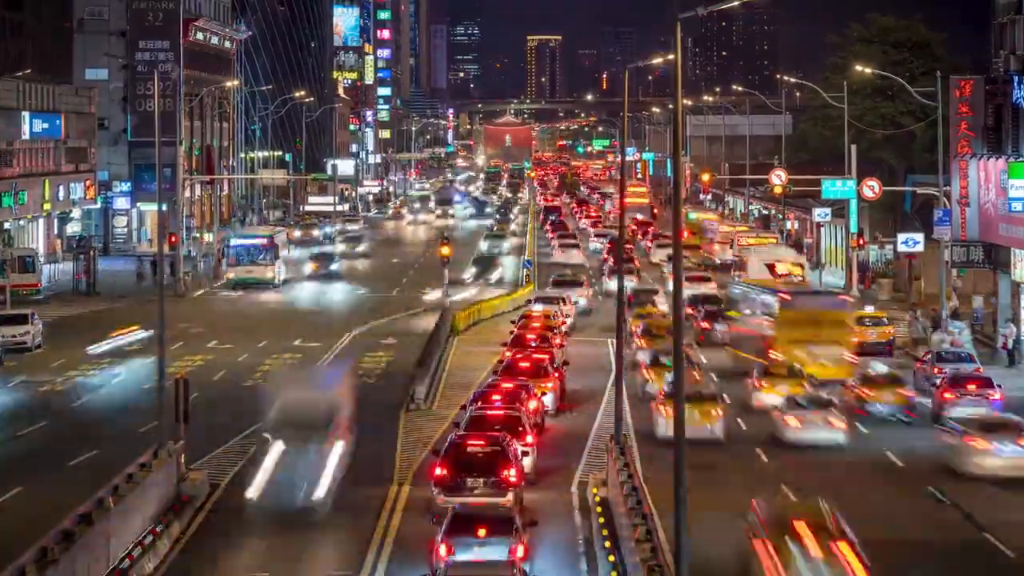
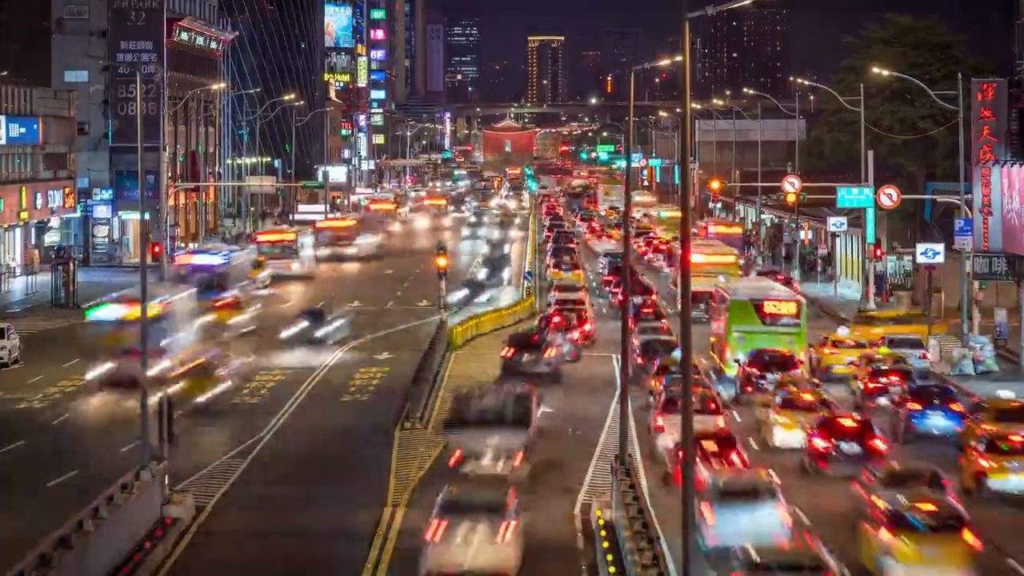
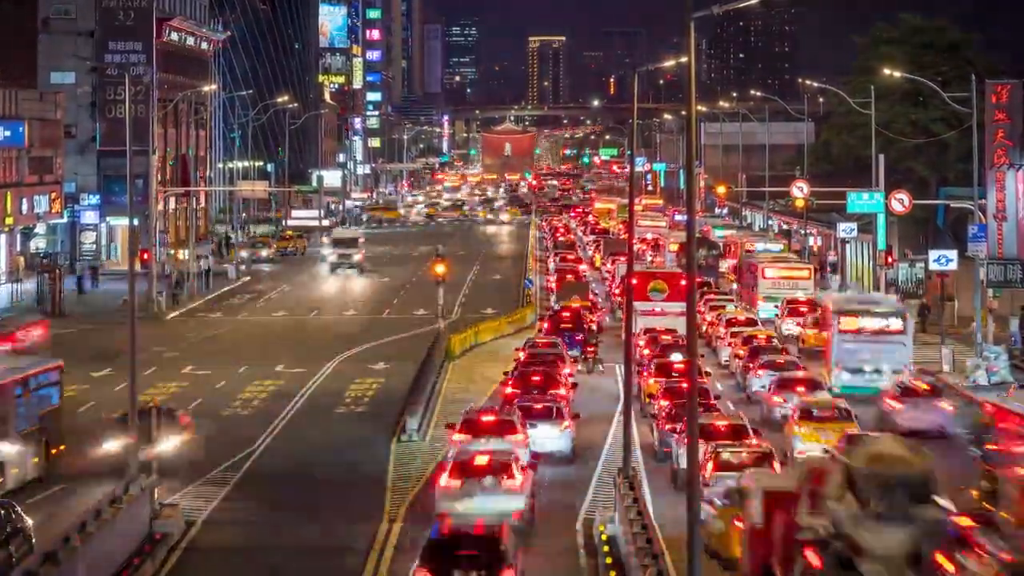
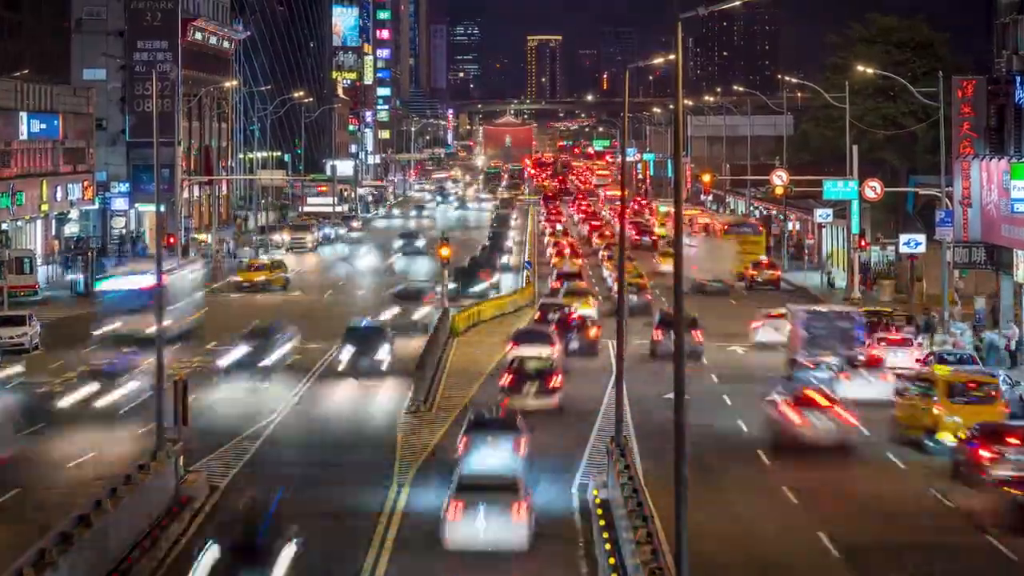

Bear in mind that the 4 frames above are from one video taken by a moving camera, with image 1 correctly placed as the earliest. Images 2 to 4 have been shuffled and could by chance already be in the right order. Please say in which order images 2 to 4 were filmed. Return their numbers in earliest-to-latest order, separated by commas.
4, 2, 3
